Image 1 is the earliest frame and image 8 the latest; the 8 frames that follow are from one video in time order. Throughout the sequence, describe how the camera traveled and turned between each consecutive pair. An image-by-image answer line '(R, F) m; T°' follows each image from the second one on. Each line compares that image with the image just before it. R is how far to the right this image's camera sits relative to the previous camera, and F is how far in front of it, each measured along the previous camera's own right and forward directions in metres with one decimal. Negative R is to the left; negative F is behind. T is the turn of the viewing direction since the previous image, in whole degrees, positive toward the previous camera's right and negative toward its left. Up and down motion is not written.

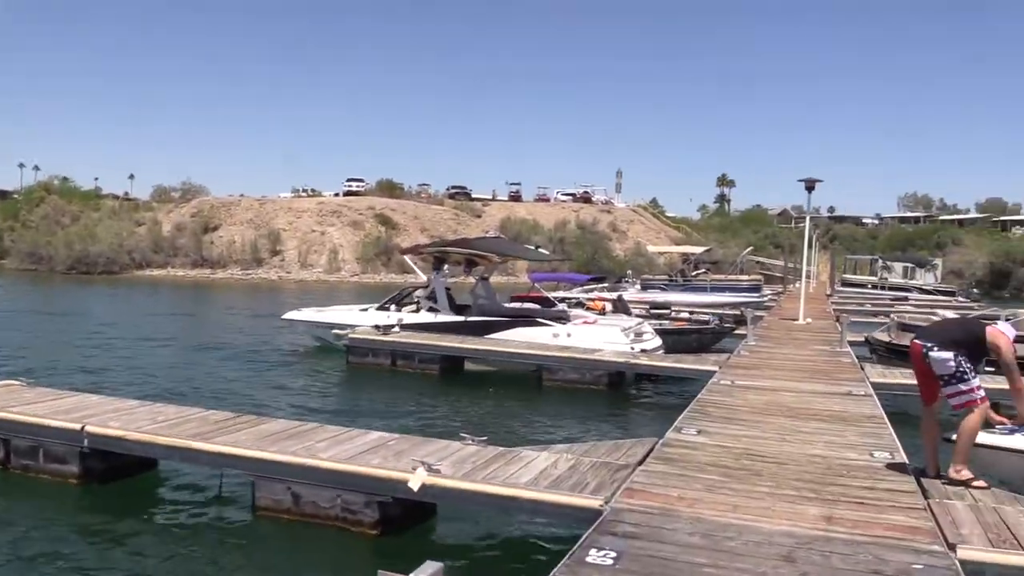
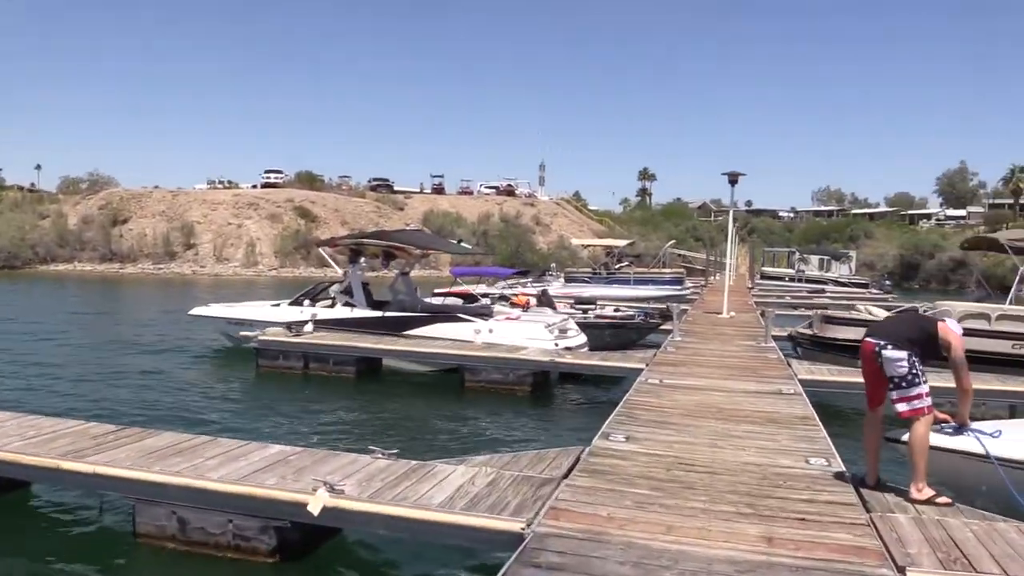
(+0.1, +0.5) m; +5°
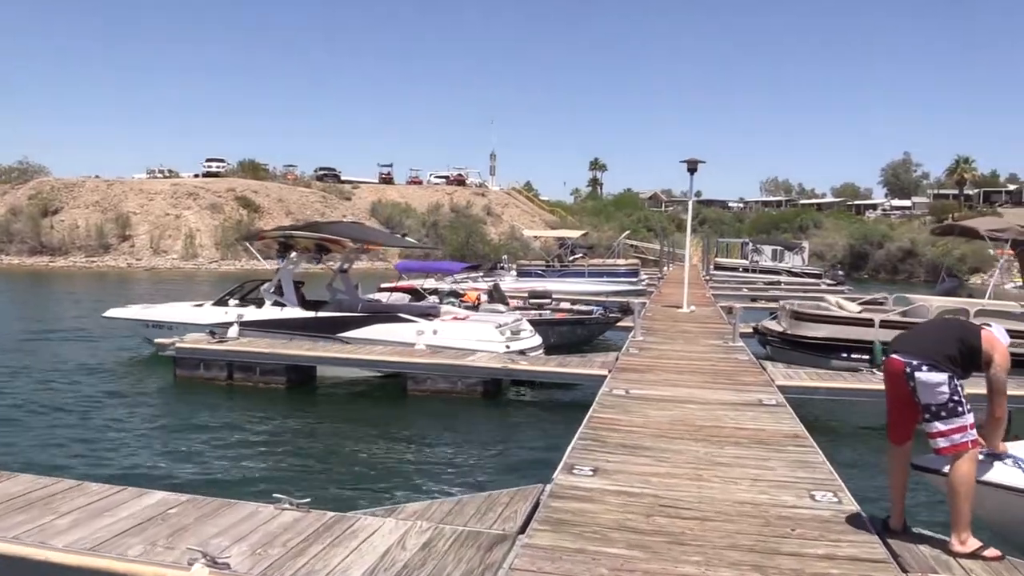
(+0.1, +1.2) m; +3°
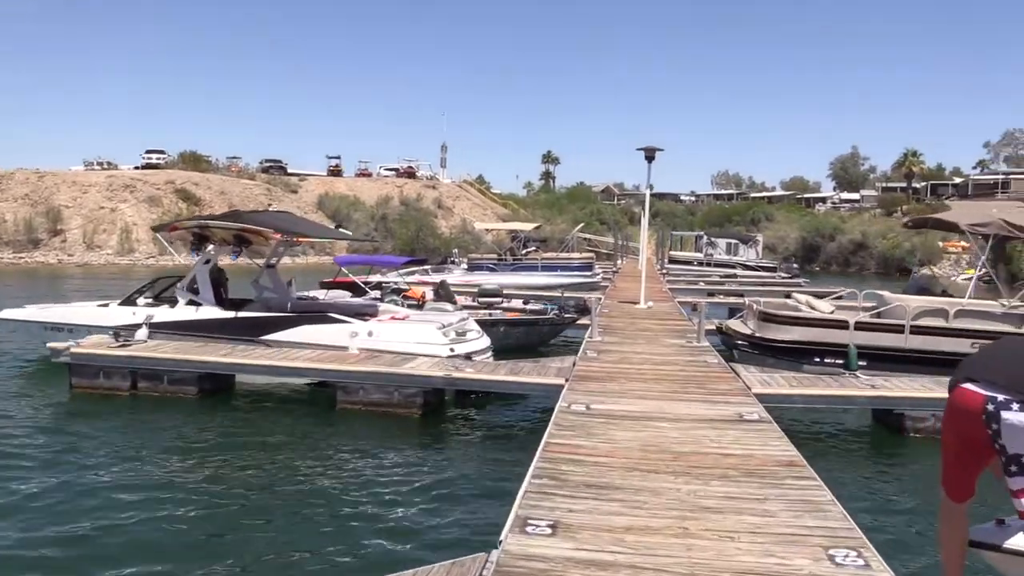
(+0.1, +1.2) m; +3°
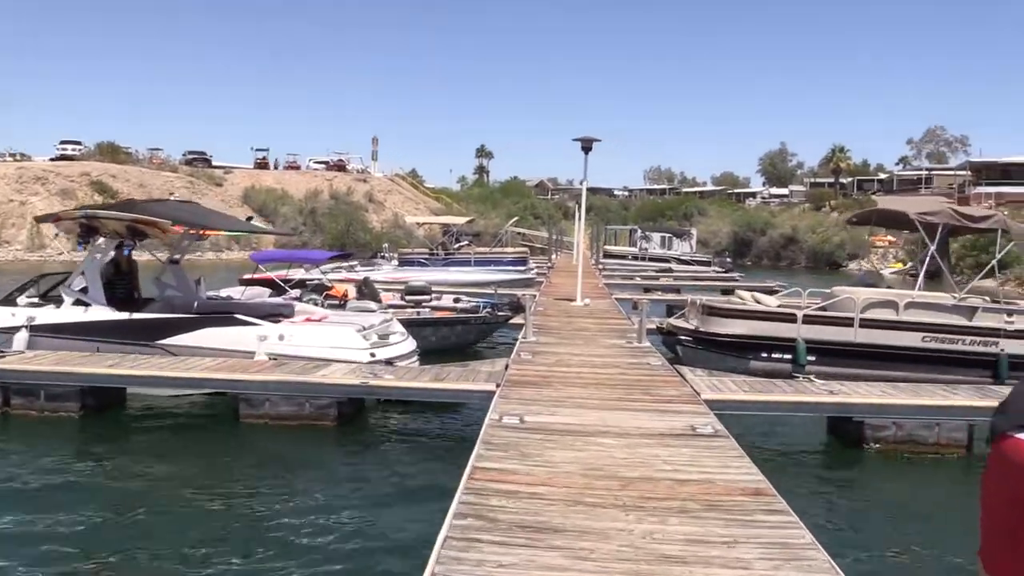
(+0.1, +0.9) m; +4°
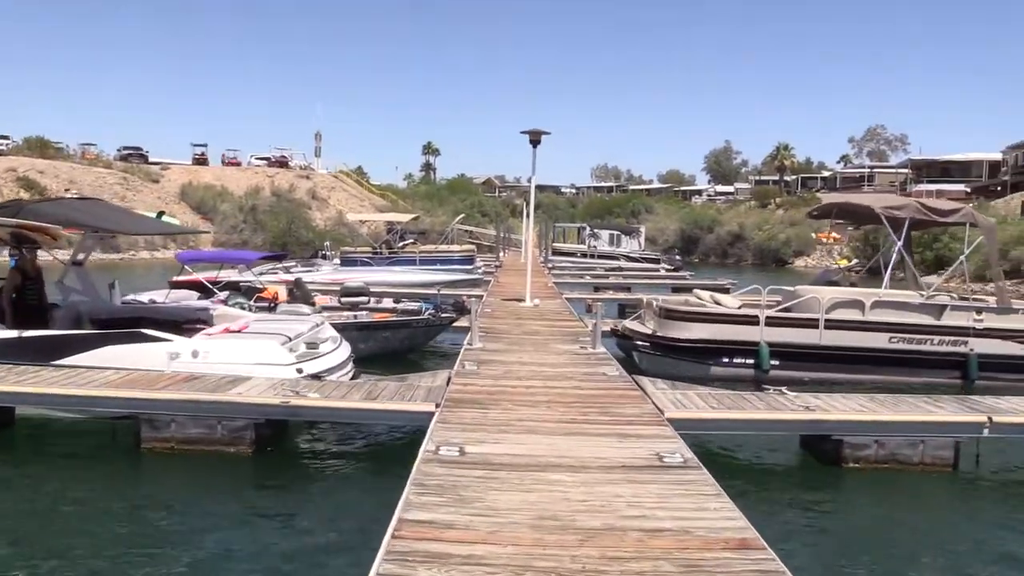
(+0.1, +0.9) m; +3°
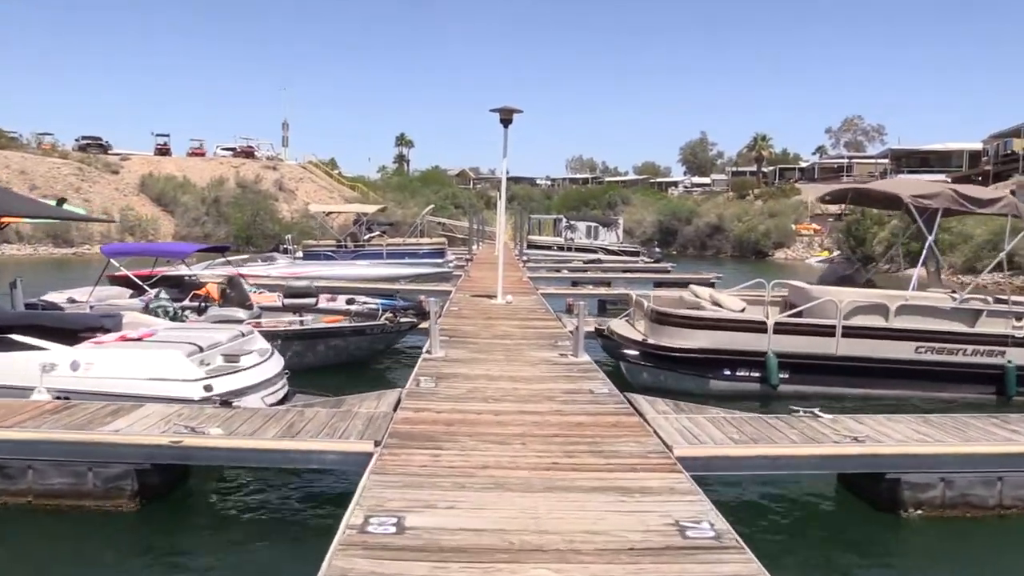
(+0.1, +1.7) m; +2°
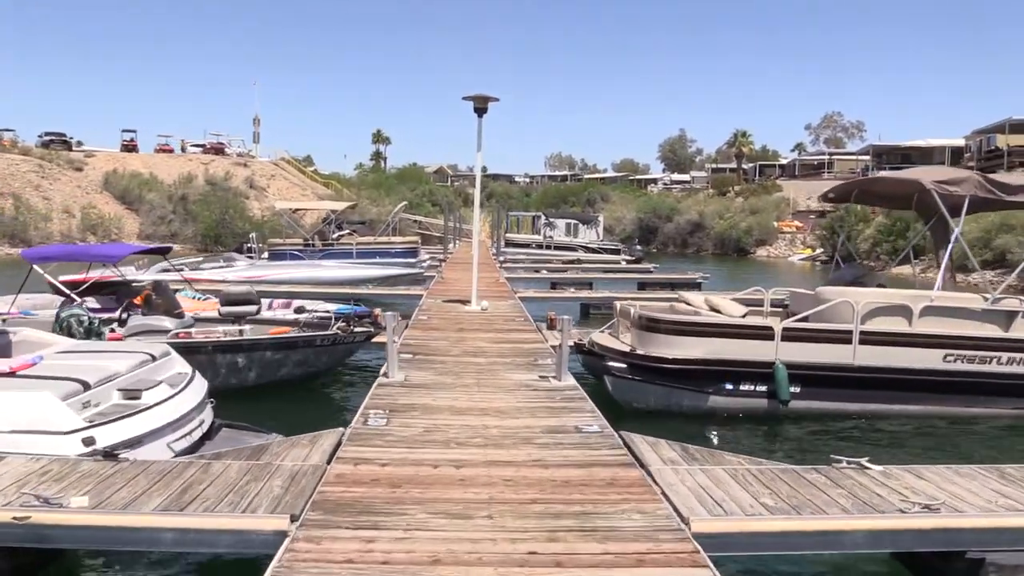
(+0.1, +1.4) m; +1°
